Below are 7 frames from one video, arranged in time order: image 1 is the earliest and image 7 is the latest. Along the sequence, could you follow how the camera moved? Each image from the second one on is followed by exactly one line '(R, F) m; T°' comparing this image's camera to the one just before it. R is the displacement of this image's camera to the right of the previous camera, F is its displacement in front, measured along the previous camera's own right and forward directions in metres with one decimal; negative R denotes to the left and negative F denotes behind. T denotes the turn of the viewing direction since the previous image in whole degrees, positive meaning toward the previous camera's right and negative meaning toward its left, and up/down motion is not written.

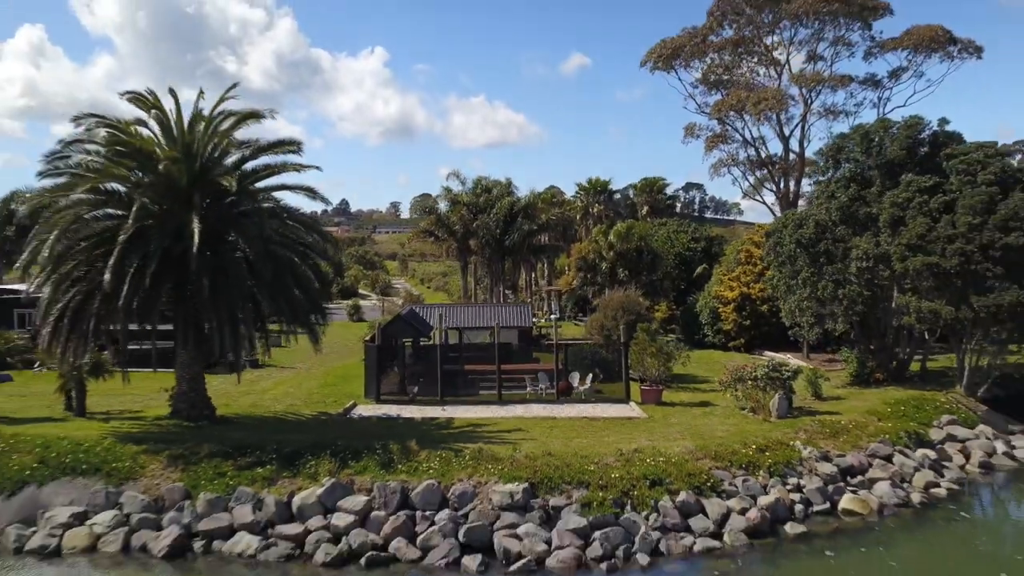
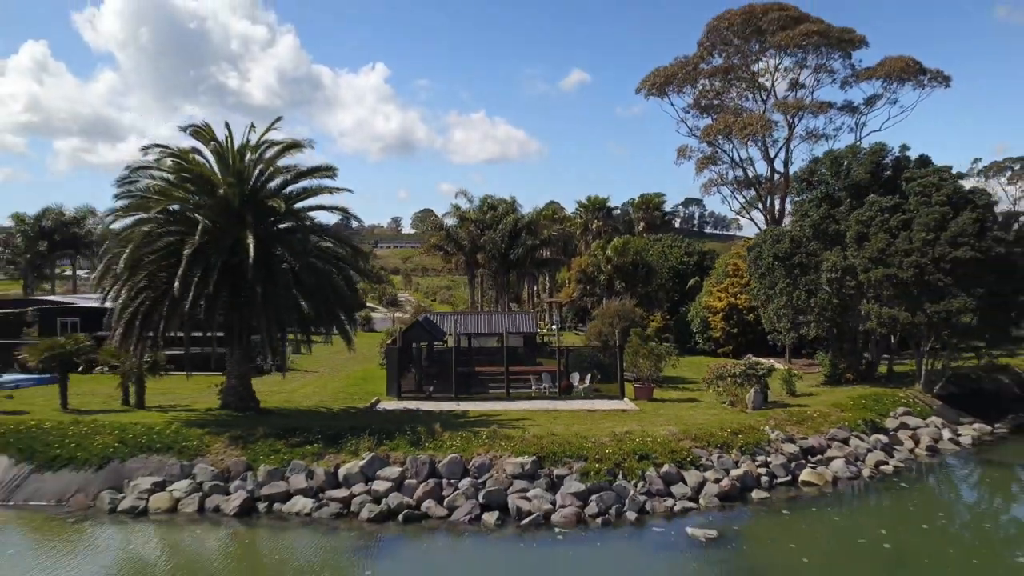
(-0.2, -2.6) m; 0°
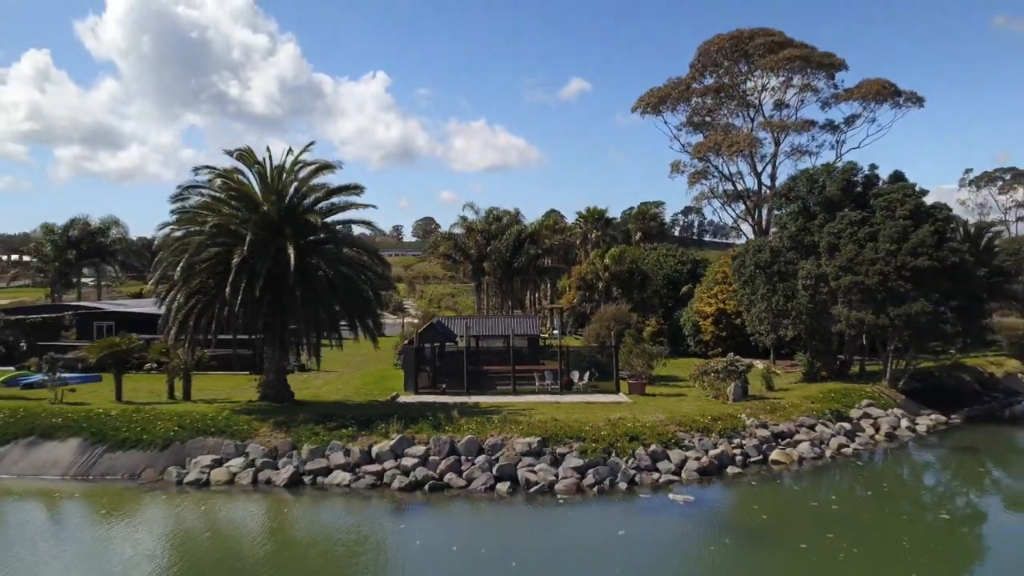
(-0.2, -2.6) m; 0°
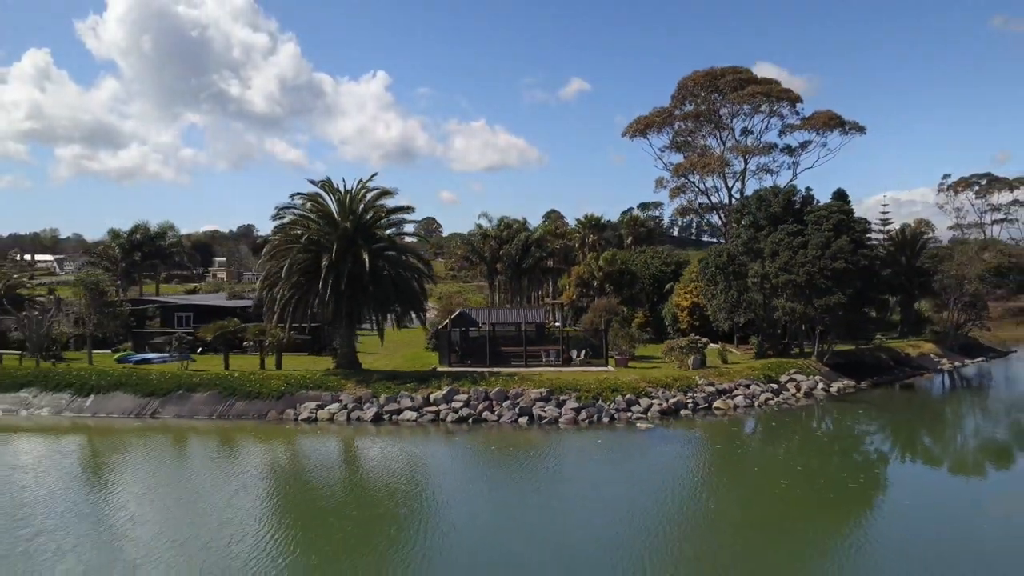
(-0.7, -7.6) m; 0°
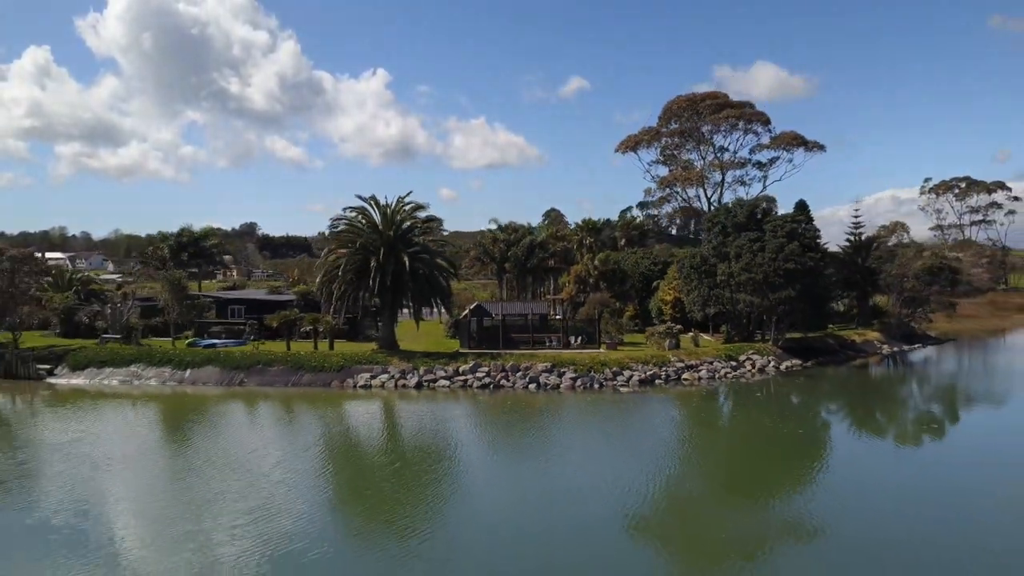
(-0.6, -7.1) m; 0°
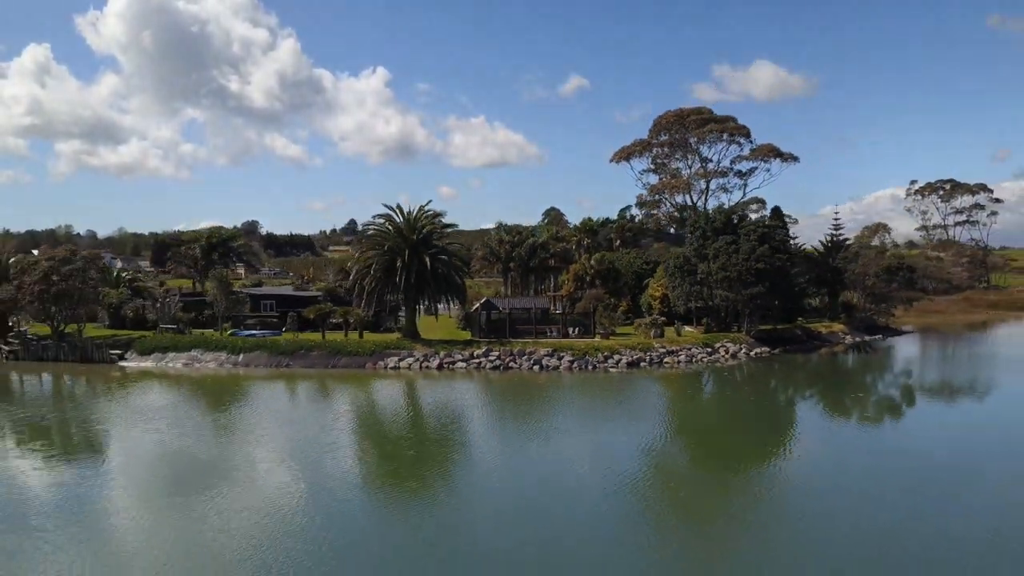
(-0.4, -5.8) m; 0°
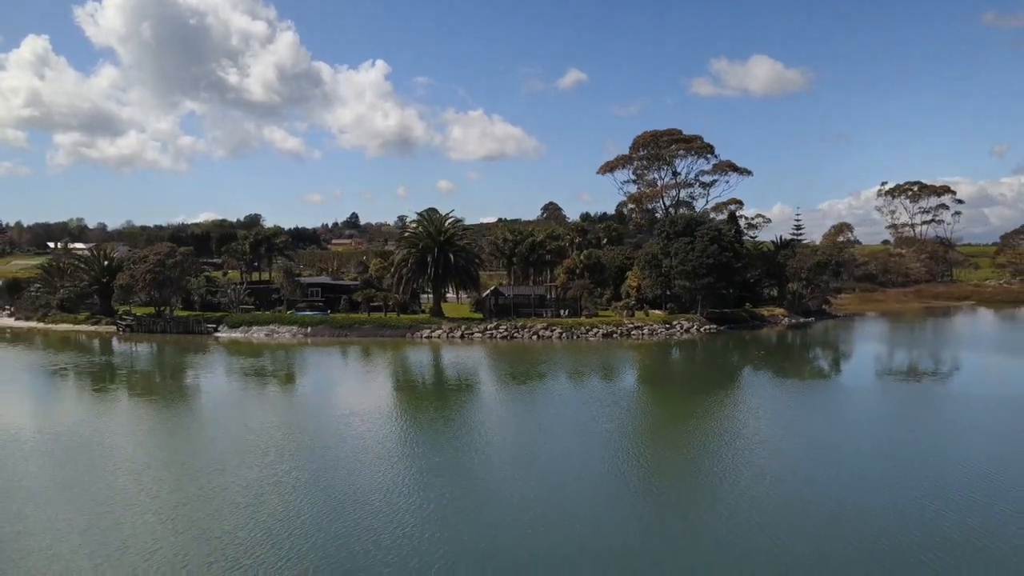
(-0.5, -12.4) m; 0°
